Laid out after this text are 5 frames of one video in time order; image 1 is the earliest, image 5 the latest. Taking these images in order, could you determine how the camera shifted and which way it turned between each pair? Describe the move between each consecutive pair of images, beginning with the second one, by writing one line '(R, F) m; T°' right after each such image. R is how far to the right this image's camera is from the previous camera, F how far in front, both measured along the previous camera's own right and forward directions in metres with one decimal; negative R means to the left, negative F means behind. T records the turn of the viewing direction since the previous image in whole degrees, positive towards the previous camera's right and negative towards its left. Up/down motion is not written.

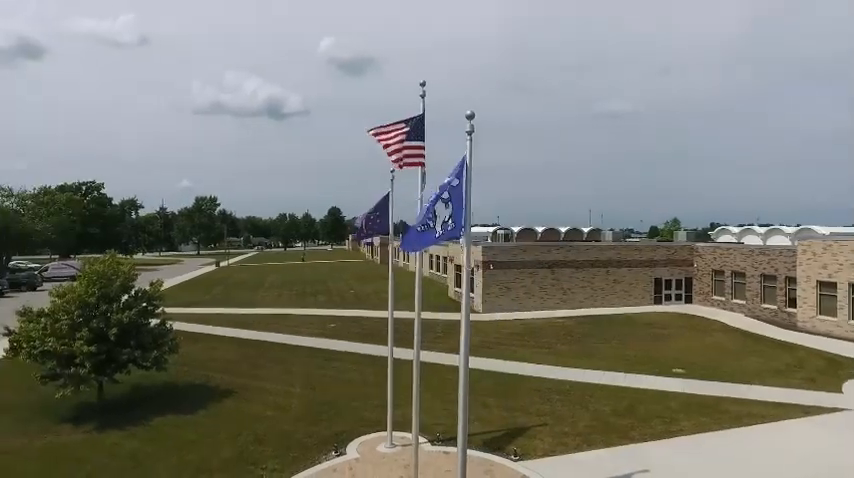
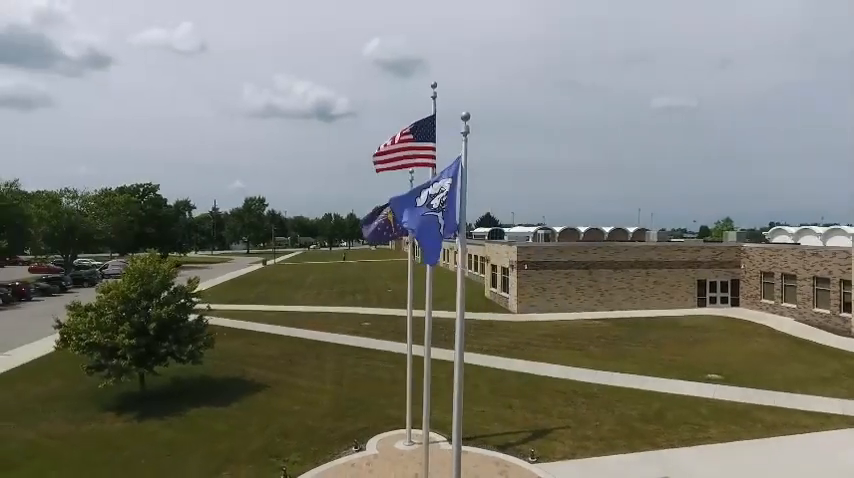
(+0.7, -0.1) m; -5°
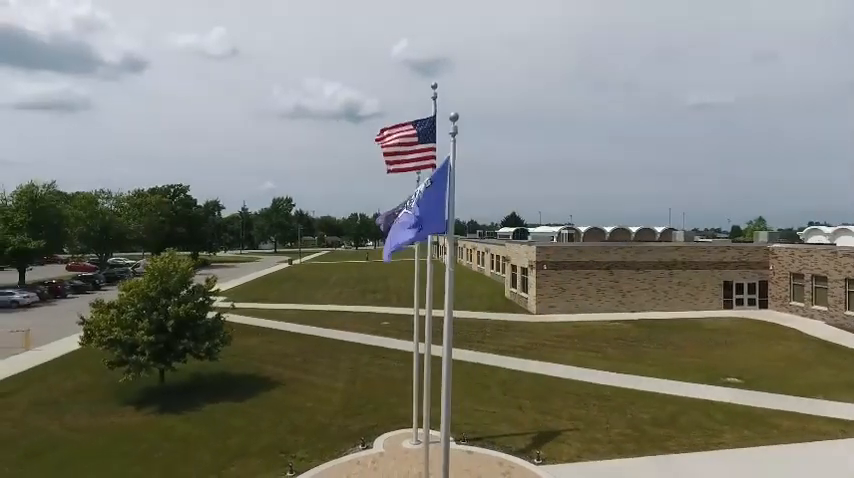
(+0.5, 0.0) m; -3°
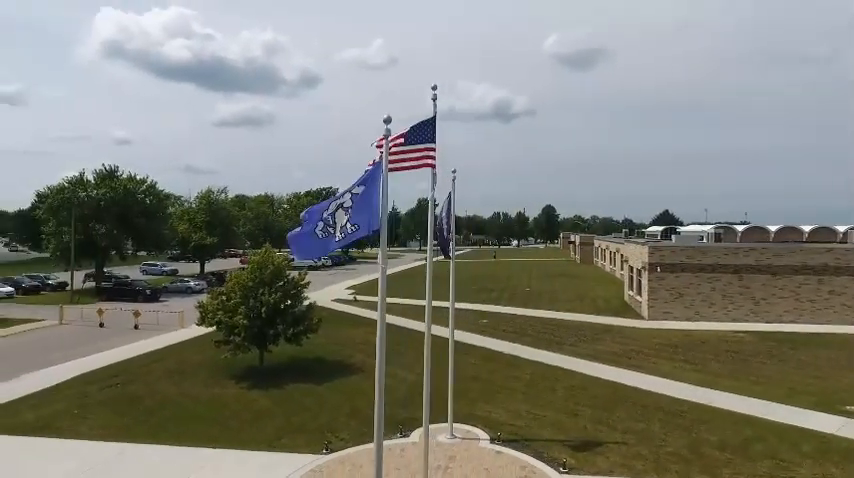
(+2.9, +0.2) m; -17°
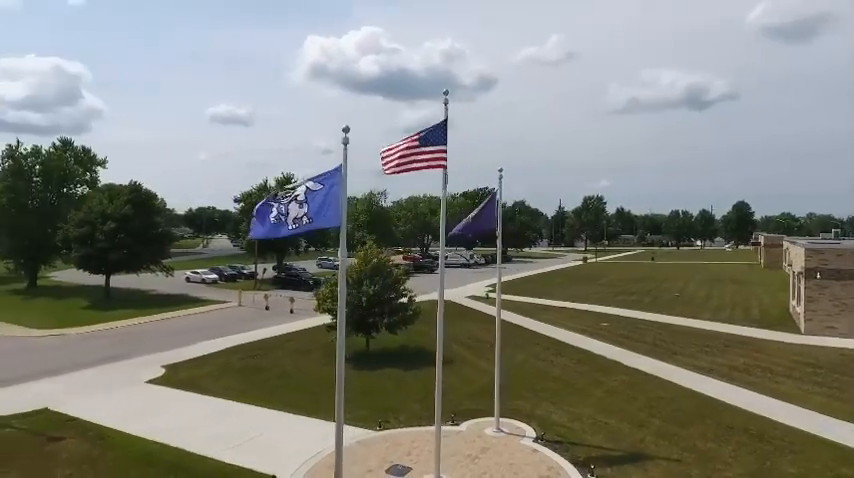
(+3.3, -0.1) m; -19°
